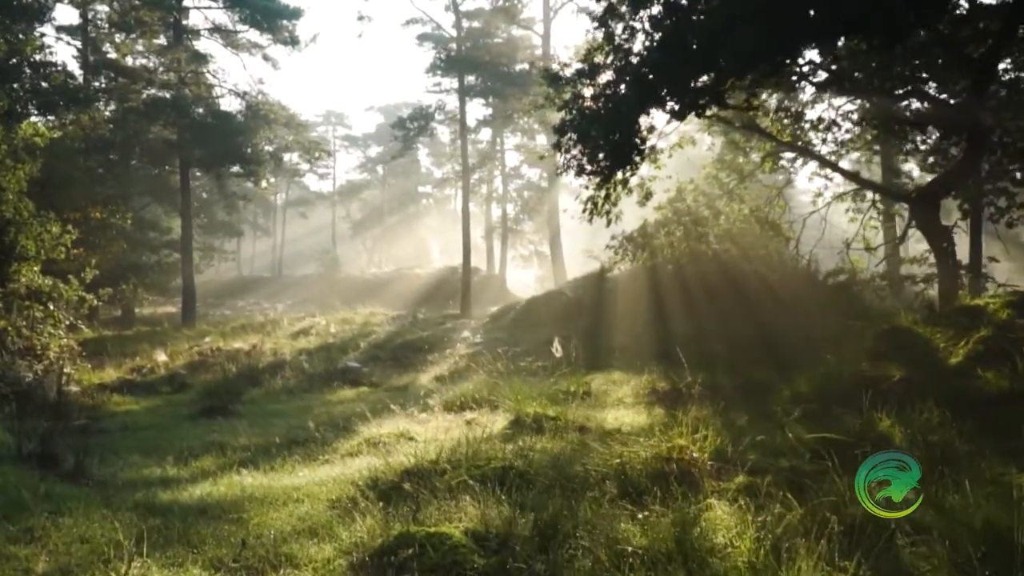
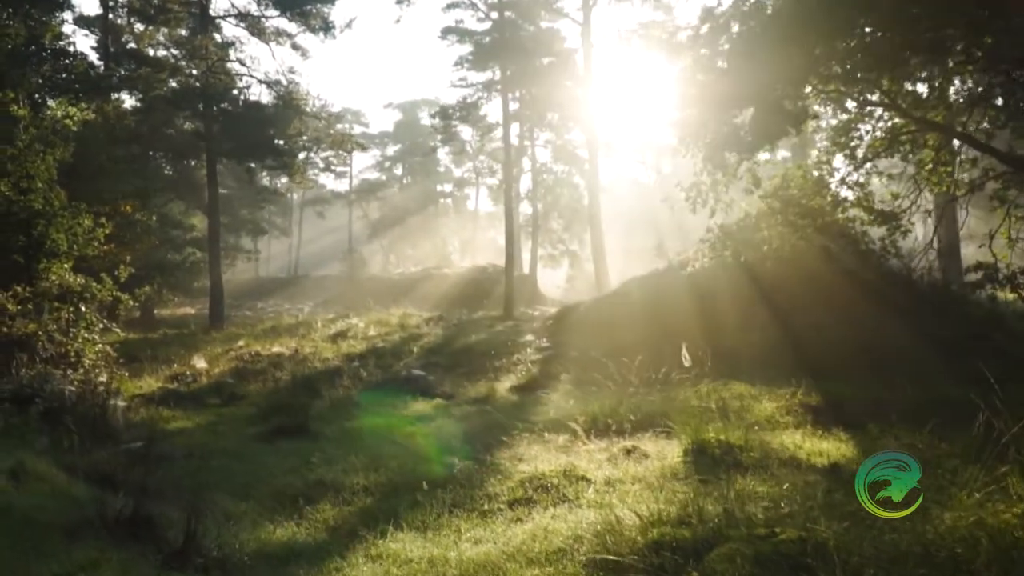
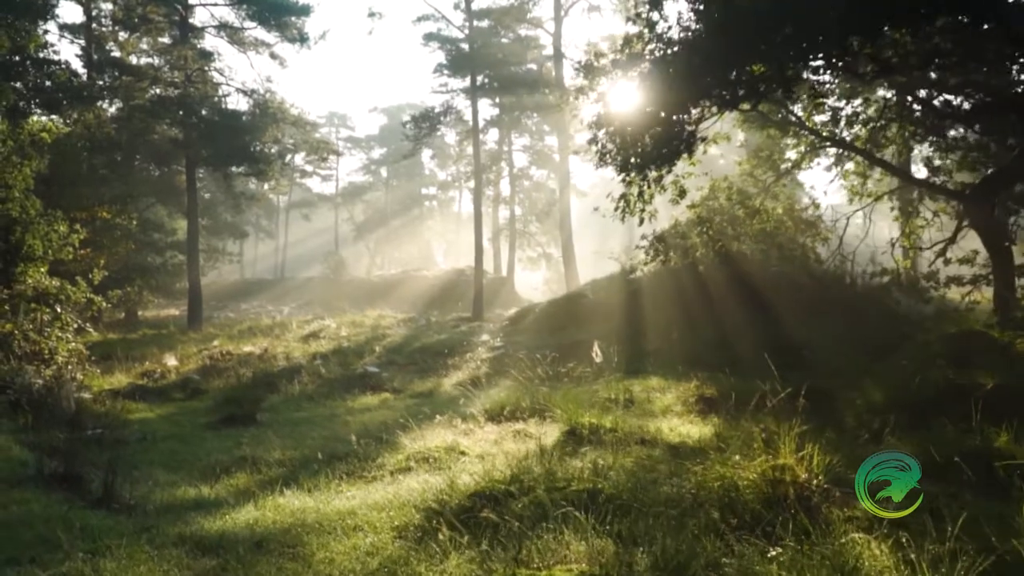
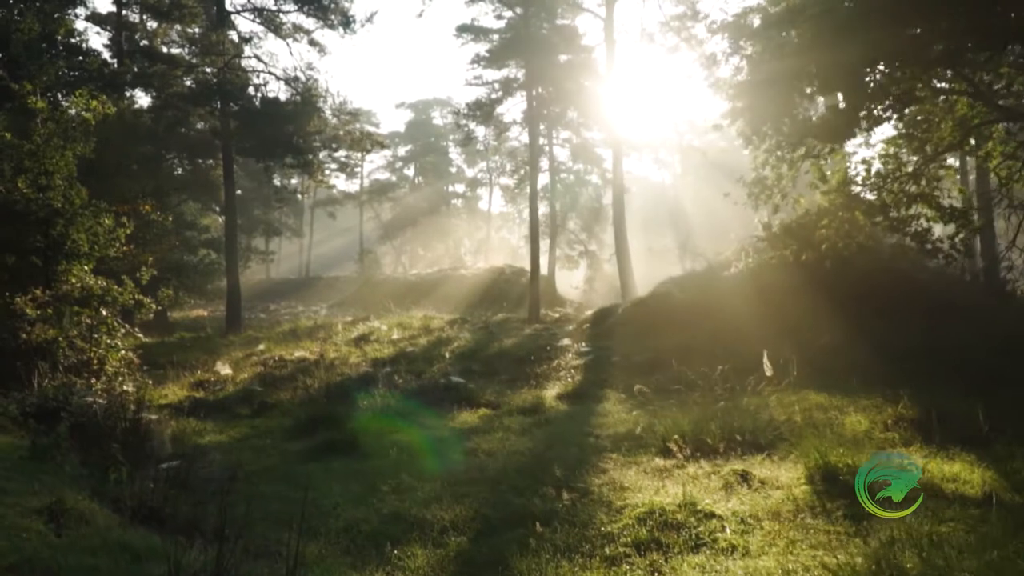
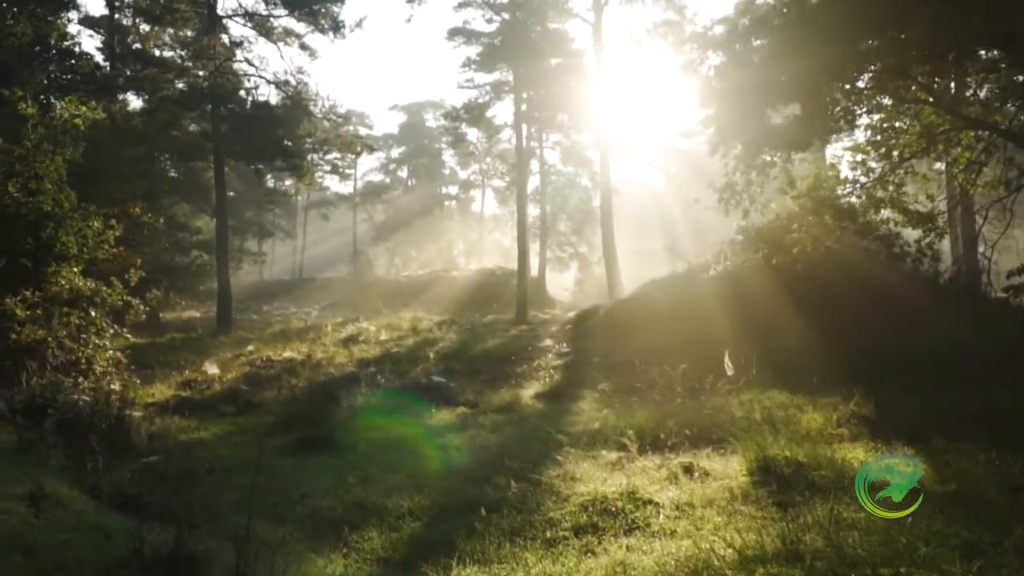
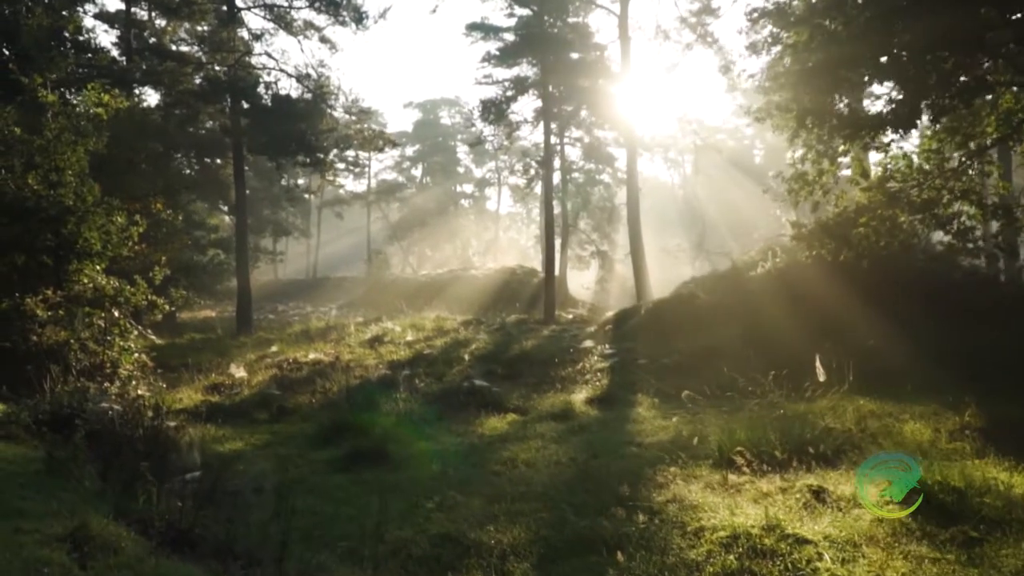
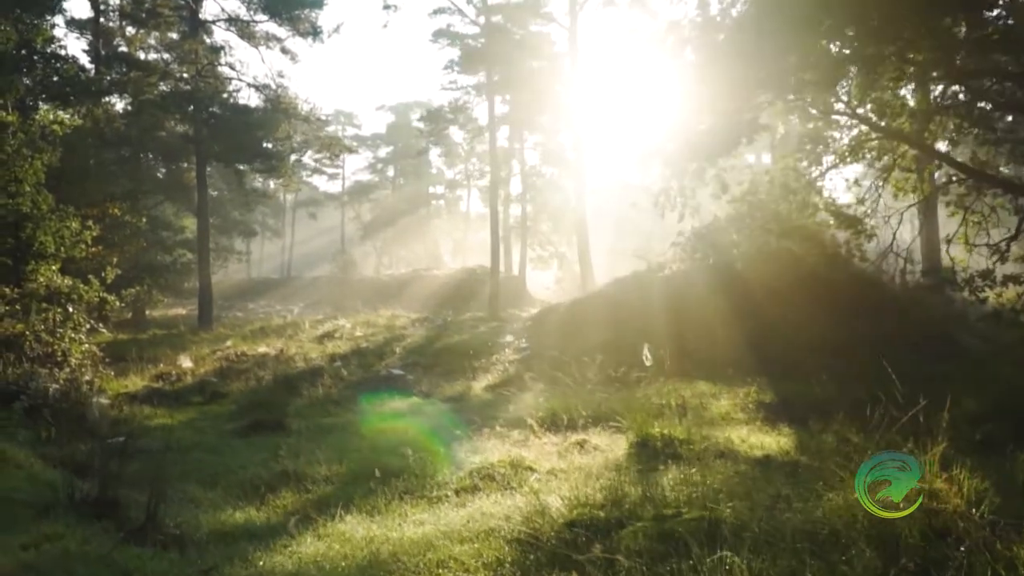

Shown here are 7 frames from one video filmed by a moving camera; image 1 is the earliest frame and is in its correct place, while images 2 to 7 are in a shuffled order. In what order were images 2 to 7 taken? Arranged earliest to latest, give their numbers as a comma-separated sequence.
3, 7, 2, 5, 4, 6
